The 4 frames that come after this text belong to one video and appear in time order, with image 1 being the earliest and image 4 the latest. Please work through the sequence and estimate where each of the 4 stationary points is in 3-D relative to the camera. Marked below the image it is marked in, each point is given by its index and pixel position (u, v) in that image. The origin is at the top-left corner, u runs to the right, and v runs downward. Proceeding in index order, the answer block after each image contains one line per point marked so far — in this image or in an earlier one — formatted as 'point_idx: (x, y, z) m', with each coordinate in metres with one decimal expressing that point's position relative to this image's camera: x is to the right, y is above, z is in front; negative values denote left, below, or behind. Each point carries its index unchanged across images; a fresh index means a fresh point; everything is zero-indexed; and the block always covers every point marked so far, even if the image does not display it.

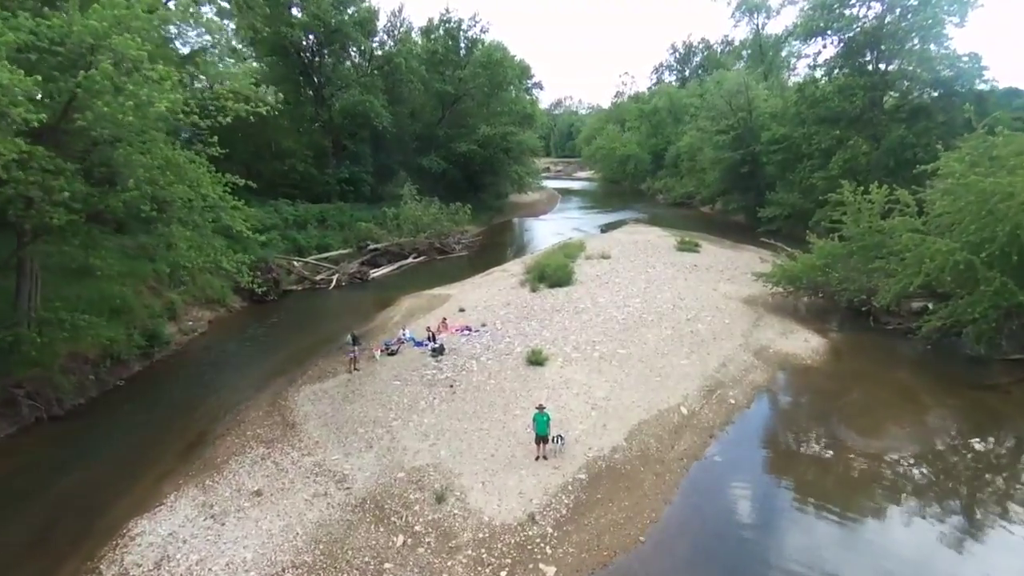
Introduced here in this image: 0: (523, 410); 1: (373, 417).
0: (+0.3, -2.9, +15.1) m
1: (-3.3, -3.1, +15.2) m
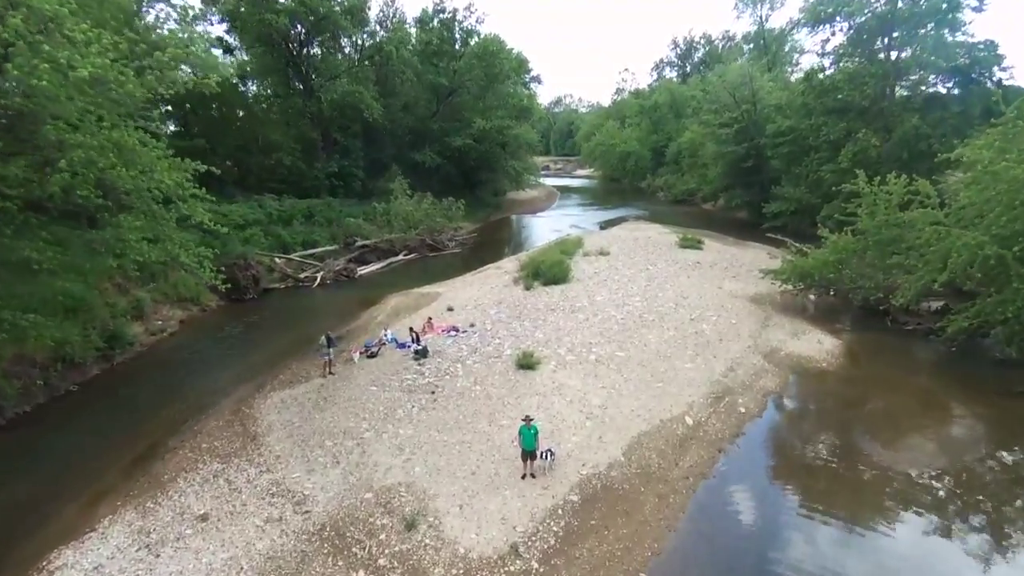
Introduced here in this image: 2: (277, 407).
0: (0.0, -2.8, +13.6) m
1: (-3.6, -3.0, +13.7) m
2: (-5.6, -2.8, +15.1) m
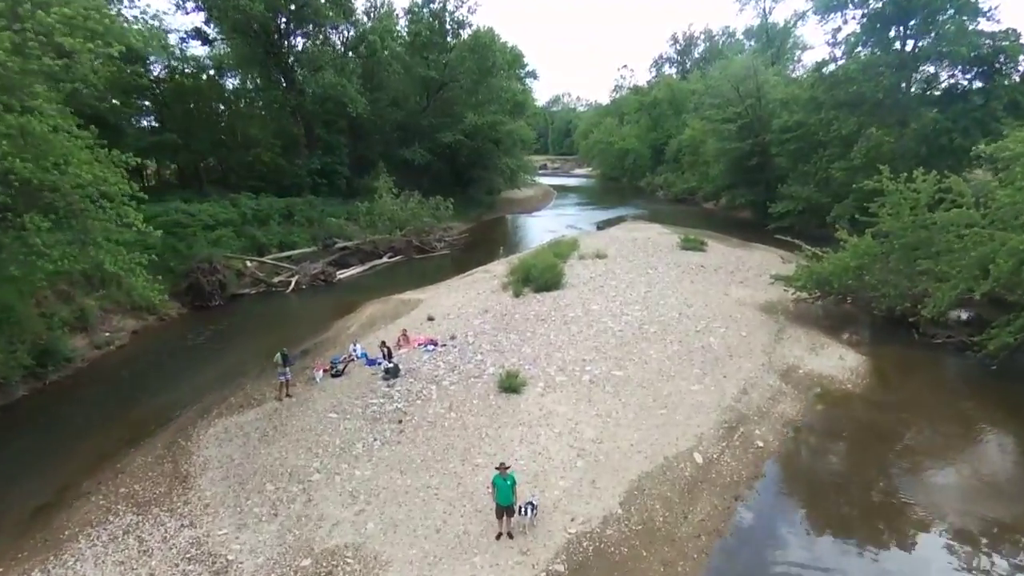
0: (-0.4, -3.1, +11.5) m
1: (-4.0, -3.3, +11.6) m
2: (-6.0, -3.1, +13.0) m
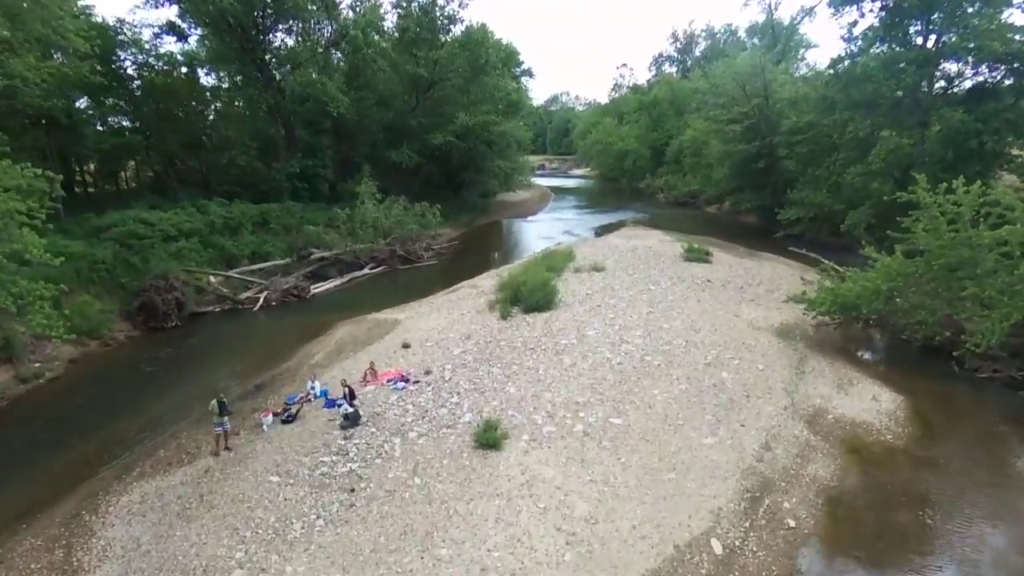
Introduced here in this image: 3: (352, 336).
0: (-0.8, -3.8, +9.2) m
1: (-4.4, -3.9, +9.3) m
2: (-6.4, -3.7, +10.7) m
3: (-5.0, -1.5, +20.0) m
